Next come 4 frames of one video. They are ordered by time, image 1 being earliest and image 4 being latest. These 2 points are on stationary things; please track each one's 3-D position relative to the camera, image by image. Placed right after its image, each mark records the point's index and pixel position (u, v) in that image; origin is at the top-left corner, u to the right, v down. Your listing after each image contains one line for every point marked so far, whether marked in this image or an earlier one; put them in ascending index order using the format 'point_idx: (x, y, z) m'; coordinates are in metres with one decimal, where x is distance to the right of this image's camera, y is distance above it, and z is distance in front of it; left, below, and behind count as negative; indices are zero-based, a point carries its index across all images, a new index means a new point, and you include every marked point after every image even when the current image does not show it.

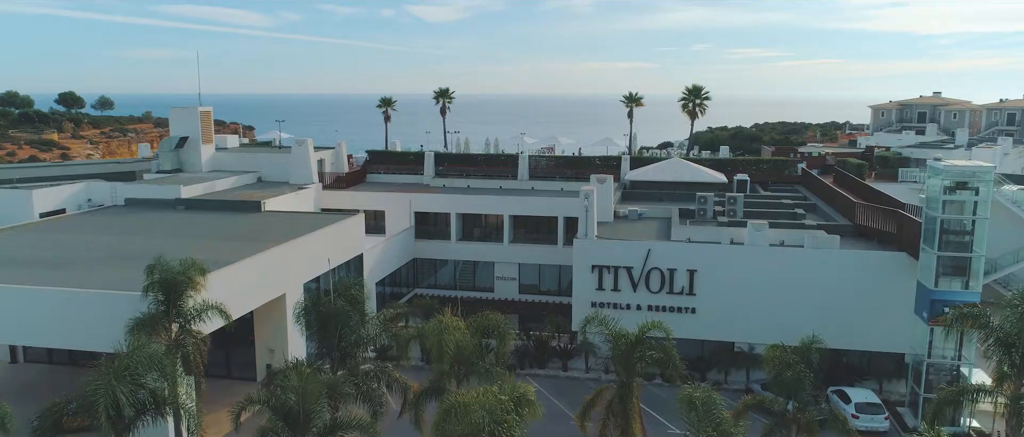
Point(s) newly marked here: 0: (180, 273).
0: (-6.5, -1.1, +15.0) m
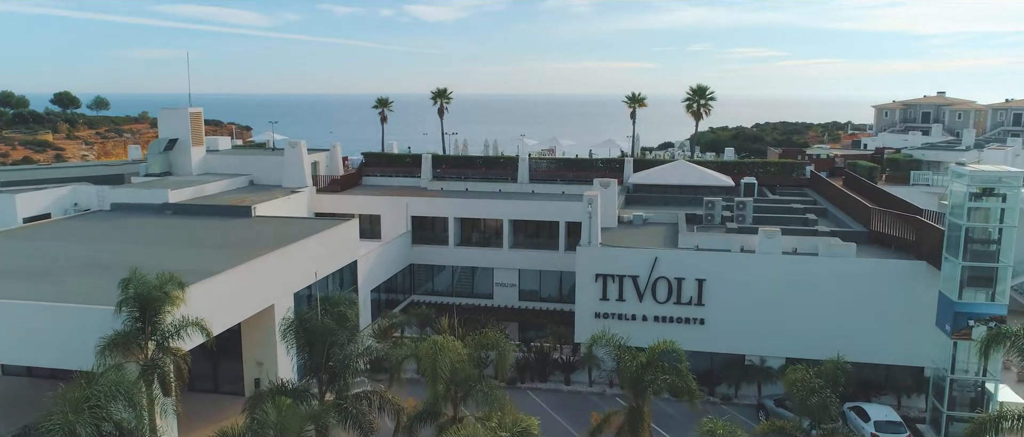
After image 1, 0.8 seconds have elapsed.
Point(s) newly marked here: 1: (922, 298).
0: (-6.6, -1.3, +14.3) m
1: (+10.5, -2.0, +19.6) m
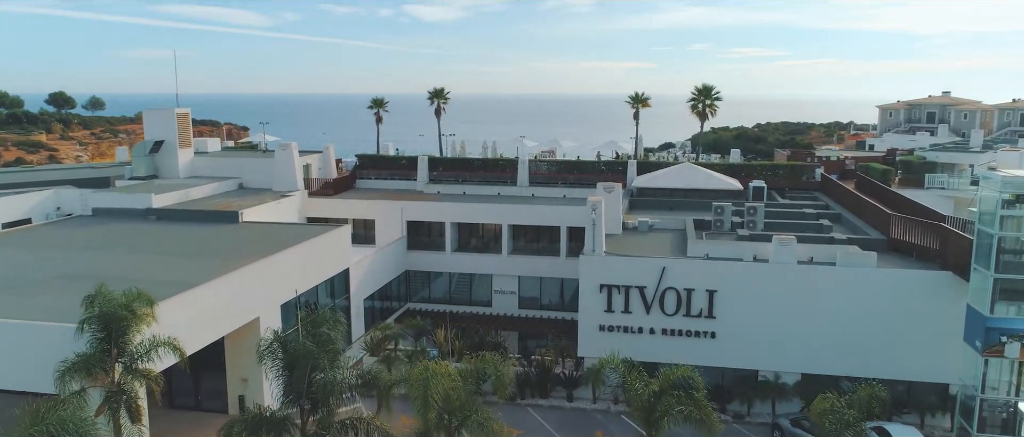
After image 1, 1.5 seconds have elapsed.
0: (-6.6, -1.5, +13.1) m
1: (+10.4, -2.2, +18.4) m
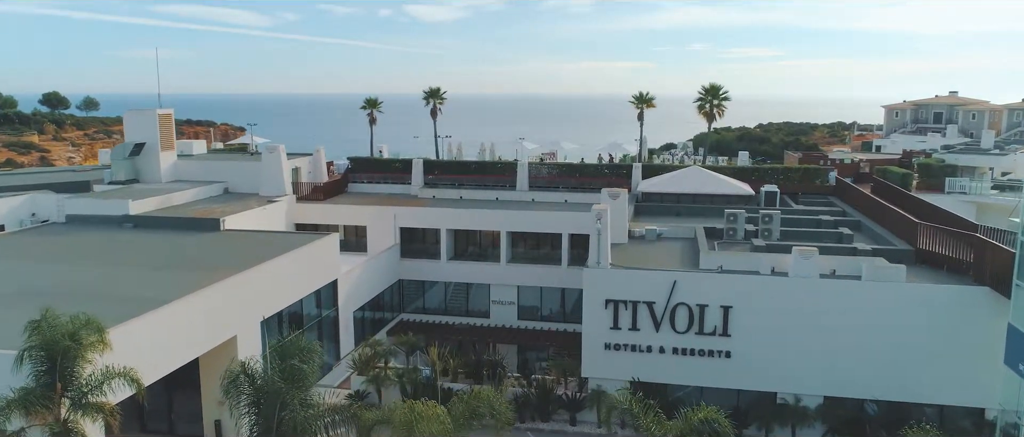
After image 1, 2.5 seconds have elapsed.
0: (-6.6, -1.7, +11.5) m
1: (+10.4, -2.4, +16.9) m
